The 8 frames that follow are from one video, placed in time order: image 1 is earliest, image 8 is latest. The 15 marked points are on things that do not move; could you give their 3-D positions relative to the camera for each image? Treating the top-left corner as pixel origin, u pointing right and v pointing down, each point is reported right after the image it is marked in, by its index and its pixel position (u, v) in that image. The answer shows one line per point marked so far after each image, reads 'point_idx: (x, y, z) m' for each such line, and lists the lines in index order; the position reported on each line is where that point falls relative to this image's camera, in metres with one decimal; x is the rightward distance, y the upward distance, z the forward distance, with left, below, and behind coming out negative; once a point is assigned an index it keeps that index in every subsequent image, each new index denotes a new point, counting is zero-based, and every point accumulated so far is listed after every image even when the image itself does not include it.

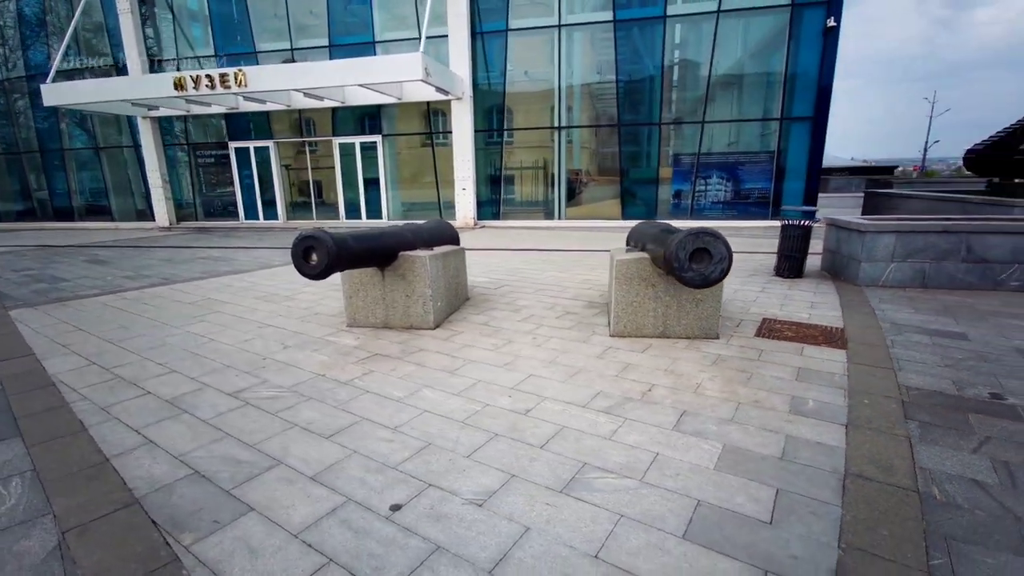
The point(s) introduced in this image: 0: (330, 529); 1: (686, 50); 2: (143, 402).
0: (-0.9, -1.2, +2.4) m
1: (+5.5, +7.4, +15.0) m
2: (-2.9, -0.9, +3.9) m
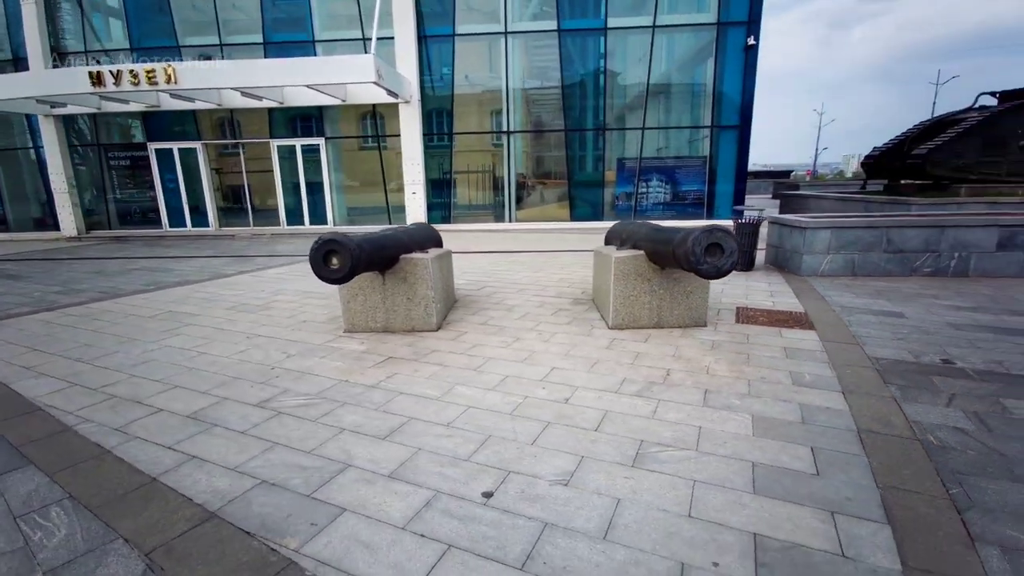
0: (-0.4, -1.2, +2.5) m
1: (+3.8, +7.5, +15.9) m
2: (-2.6, -1.0, +3.6) m
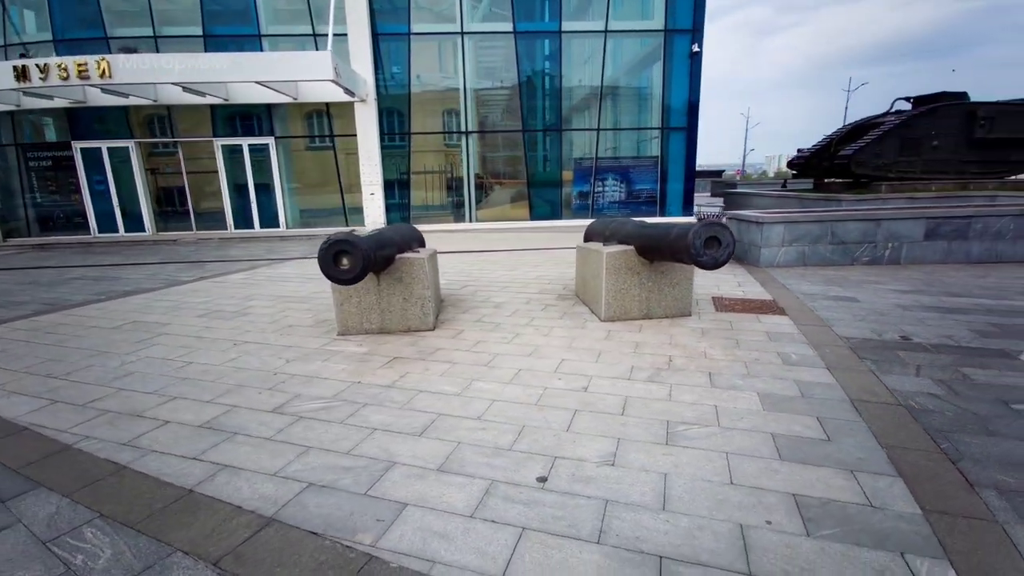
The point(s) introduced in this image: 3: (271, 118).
0: (-0.1, -1.2, +2.6) m
1: (+2.3, +7.6, +16.4) m
2: (-2.4, -1.0, +3.5) m
3: (-7.9, +5.6, +15.9) m
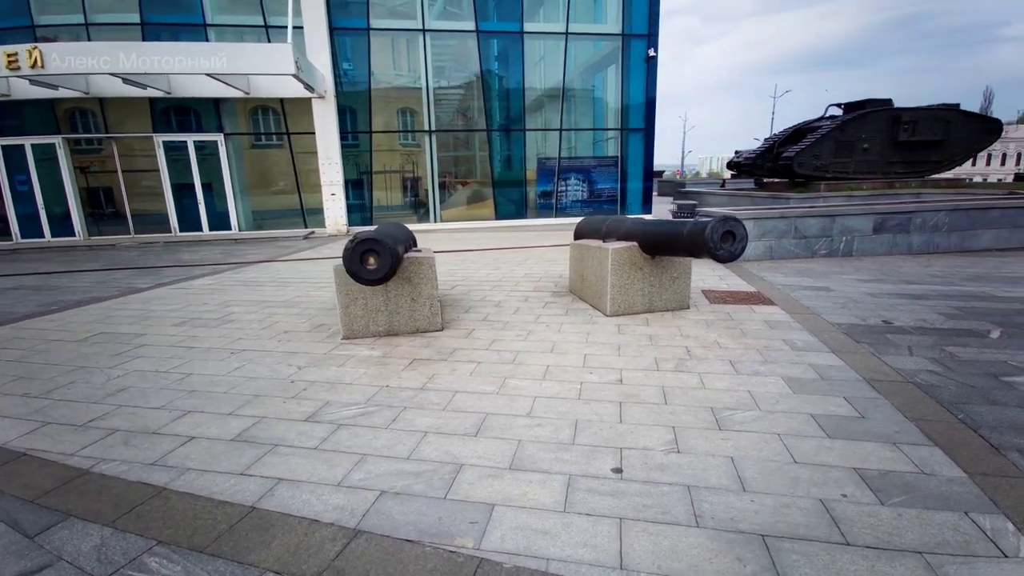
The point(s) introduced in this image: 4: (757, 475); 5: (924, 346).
0: (+0.4, -1.1, +2.6) m
1: (+1.0, +7.7, +16.6) m
2: (-2.0, -1.1, +3.2) m
3: (-9.1, +5.4, +14.9) m
4: (+1.4, -1.1, +2.8) m
5: (+3.9, -0.6, +4.6) m
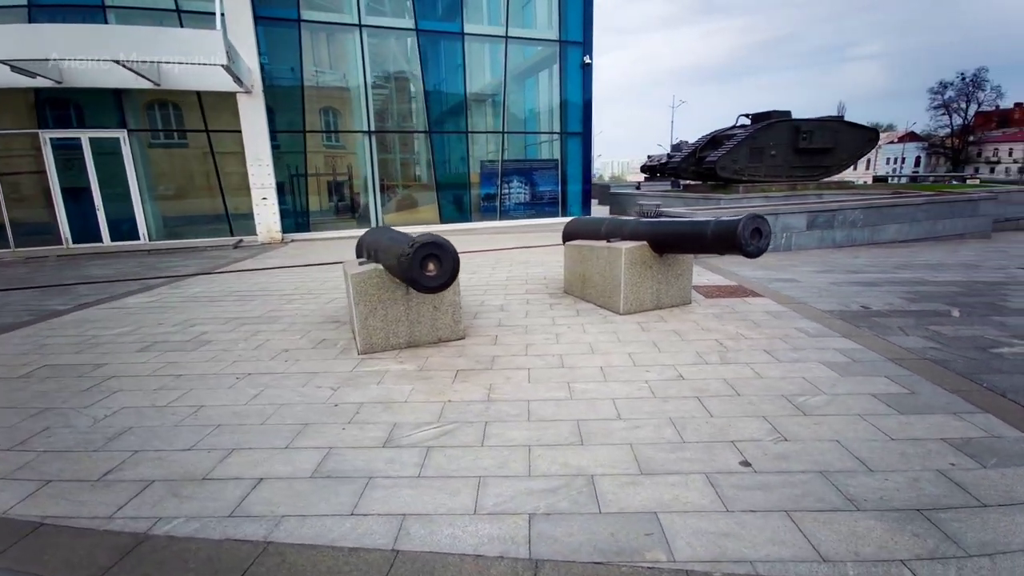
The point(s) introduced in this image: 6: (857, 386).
0: (+1.2, -1.1, +2.6) m
1: (-1.1, +7.5, +16.5) m
2: (-1.3, -1.1, +2.8) m
3: (-10.6, +4.9, +13.0) m
4: (+2.2, -1.0, +2.9) m
5: (+4.3, -0.4, +5.2) m
6: (+2.7, -0.8, +3.8) m
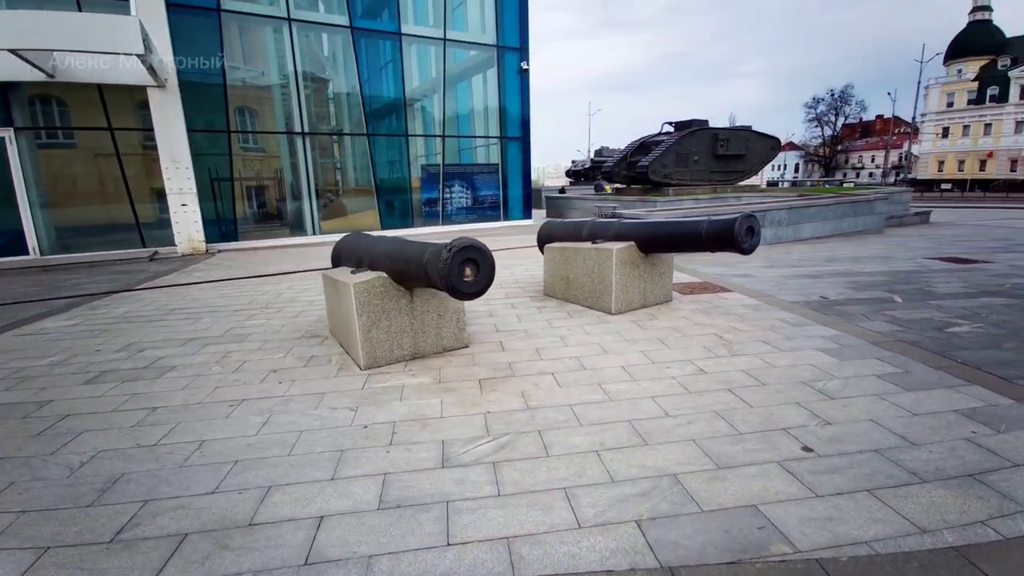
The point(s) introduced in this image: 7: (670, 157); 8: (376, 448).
0: (+1.7, -1.1, +2.7) m
1: (-3.2, +7.3, +16.1) m
2: (-0.8, -1.2, +2.5) m
3: (-11.9, +4.3, +11.1) m
4: (+2.6, -0.9, +3.2) m
5: (+4.3, -0.3, +5.8) m
6: (+3.0, -0.7, +4.2) m
7: (+6.0, +5.0, +18.3) m
8: (-0.9, -1.0, +3.2) m
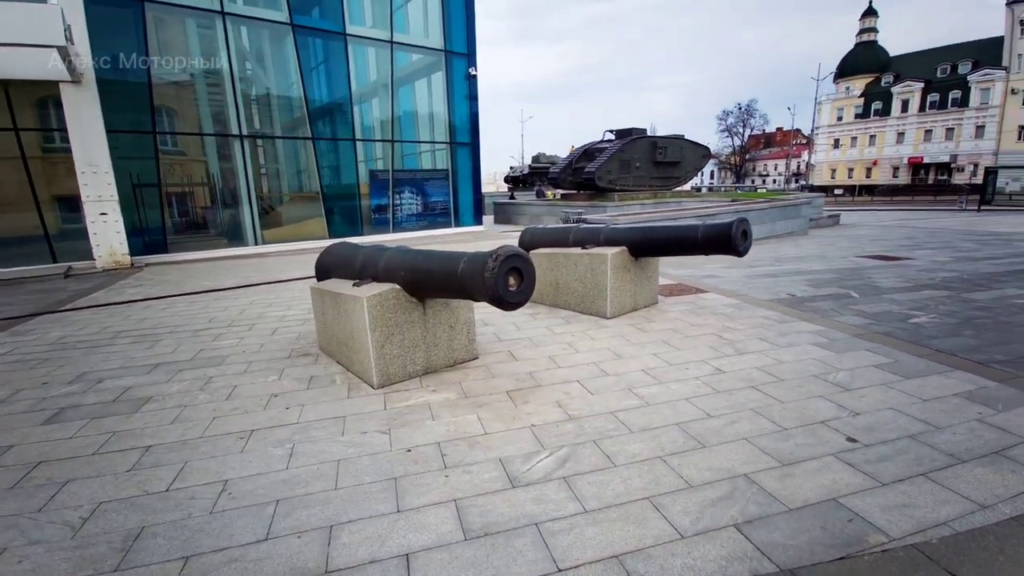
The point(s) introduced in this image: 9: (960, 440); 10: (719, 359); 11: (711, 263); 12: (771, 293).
0: (+2.2, -1.1, +2.9) m
1: (-4.8, +7.0, +15.5) m
2: (-0.3, -1.3, +2.3) m
3: (-12.6, +3.8, +9.3) m
4: (+2.9, -0.9, +3.5) m
5: (+4.2, -0.3, +6.3) m
6: (+3.2, -0.7, +4.5) m
7: (+4.0, +4.9, +18.9) m
8: (-0.5, -1.1, +3.0) m
9: (+2.9, -1.0, +3.1) m
10: (+2.0, -0.7, +4.6) m
11: (+4.0, +0.5, +9.8) m
12: (+3.8, -0.1, +7.2) m
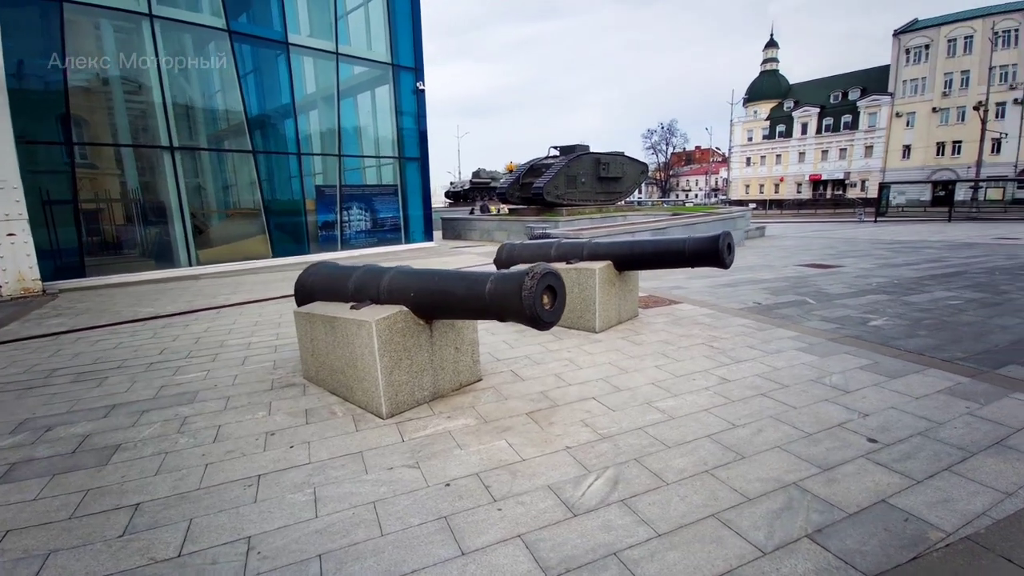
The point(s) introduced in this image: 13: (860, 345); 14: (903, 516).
0: (+2.5, -1.1, +3.0) m
1: (-6.4, +6.3, +14.8) m
2: (+0.1, -1.4, +2.1) m
3: (-13.2, +3.1, +7.6) m
4: (+3.2, -1.0, +3.7) m
5: (+4.1, -0.4, +6.7) m
6: (+3.3, -0.8, +4.8) m
7: (+2.0, +4.4, +19.4) m
8: (-0.2, -1.3, +2.8) m
9: (+3.2, -1.0, +3.4) m
10: (+2.0, -0.8, +4.8) m
11: (+3.3, +0.3, +10.1) m
12: (+3.5, -0.2, +7.5) m
13: (+3.8, -0.6, +5.4) m
14: (+2.1, -1.2, +2.6) m
